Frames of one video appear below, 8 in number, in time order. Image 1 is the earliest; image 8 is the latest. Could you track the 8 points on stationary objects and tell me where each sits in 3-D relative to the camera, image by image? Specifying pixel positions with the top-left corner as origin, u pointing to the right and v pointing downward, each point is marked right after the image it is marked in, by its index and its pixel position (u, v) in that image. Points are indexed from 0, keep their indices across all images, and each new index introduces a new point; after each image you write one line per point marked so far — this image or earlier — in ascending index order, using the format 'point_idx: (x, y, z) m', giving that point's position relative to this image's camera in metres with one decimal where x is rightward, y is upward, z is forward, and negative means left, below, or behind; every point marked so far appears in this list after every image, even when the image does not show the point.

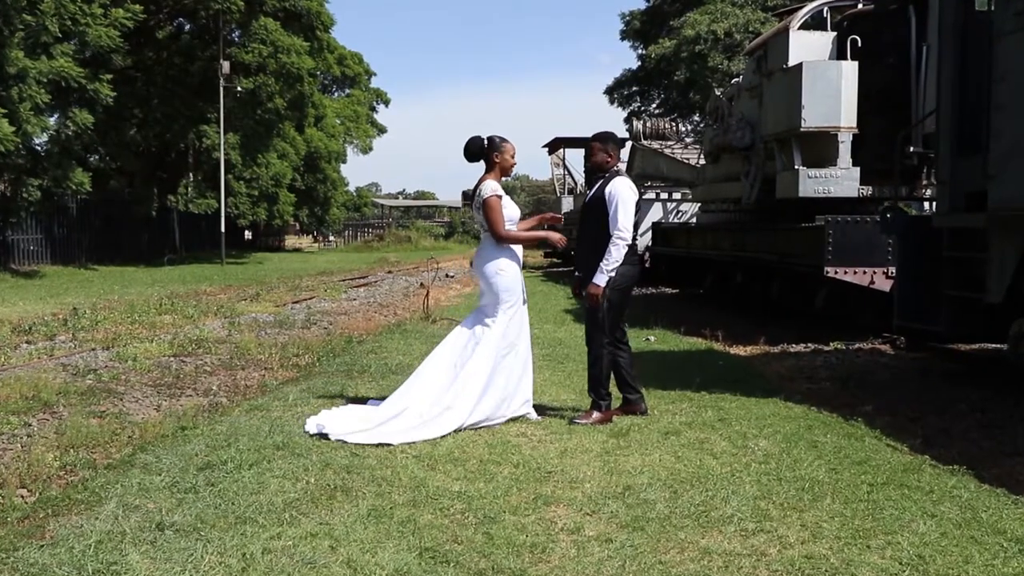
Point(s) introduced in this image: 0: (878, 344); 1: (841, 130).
0: (+3.7, -0.6, +11.1) m
1: (+3.5, +1.7, +11.5) m
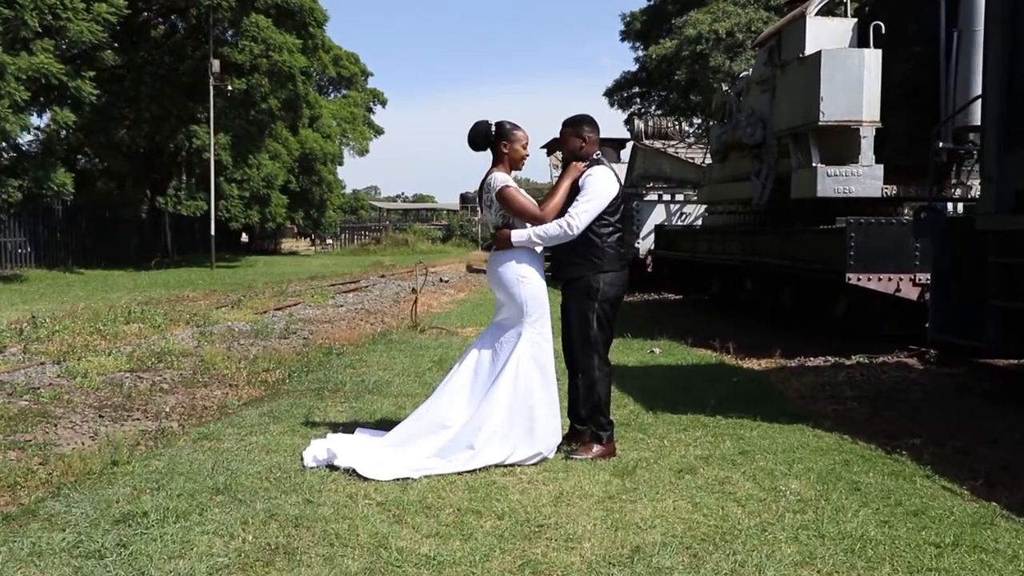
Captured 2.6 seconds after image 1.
0: (+3.7, -0.6, +10.2) m
1: (+3.4, +1.6, +10.6) m
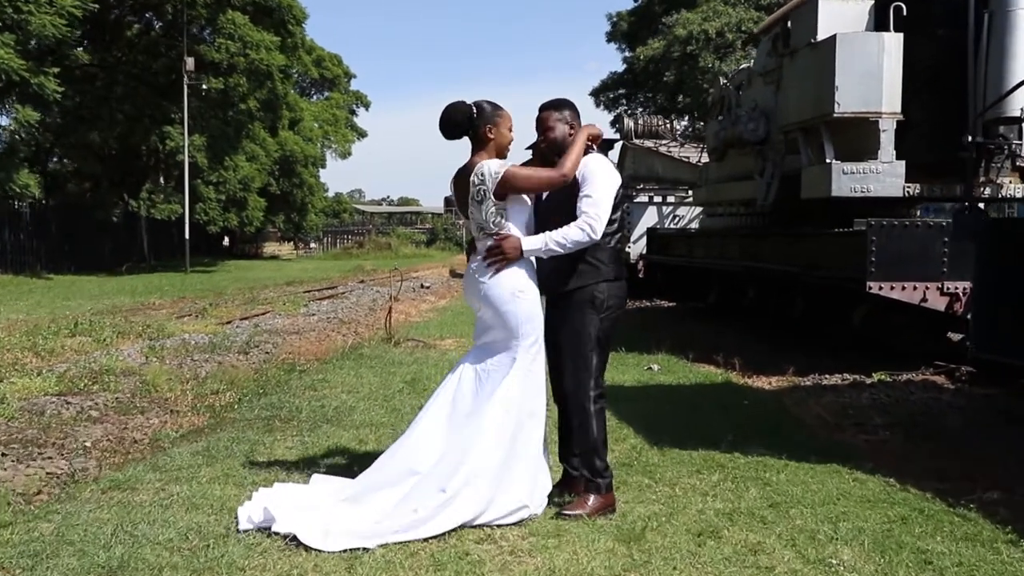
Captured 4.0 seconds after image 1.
0: (+3.5, -0.7, +9.1) m
1: (+3.2, +1.5, +9.5) m
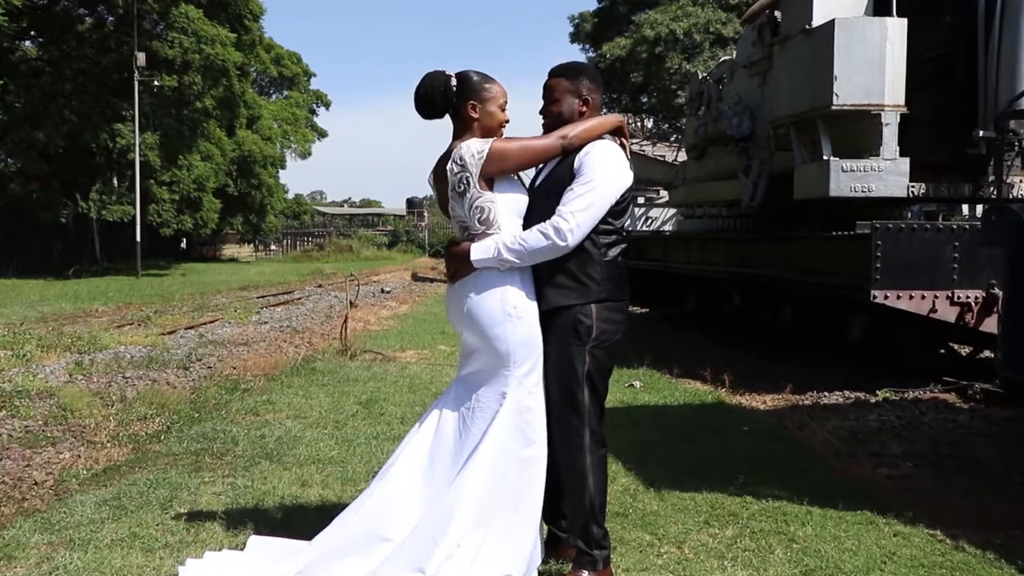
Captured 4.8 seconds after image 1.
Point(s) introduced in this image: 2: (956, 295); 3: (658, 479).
0: (+3.3, -0.8, +8.3) m
1: (+3.0, +1.4, +8.7) m
2: (+3.3, -0.1, +8.2) m
3: (+0.7, -1.0, +5.5) m
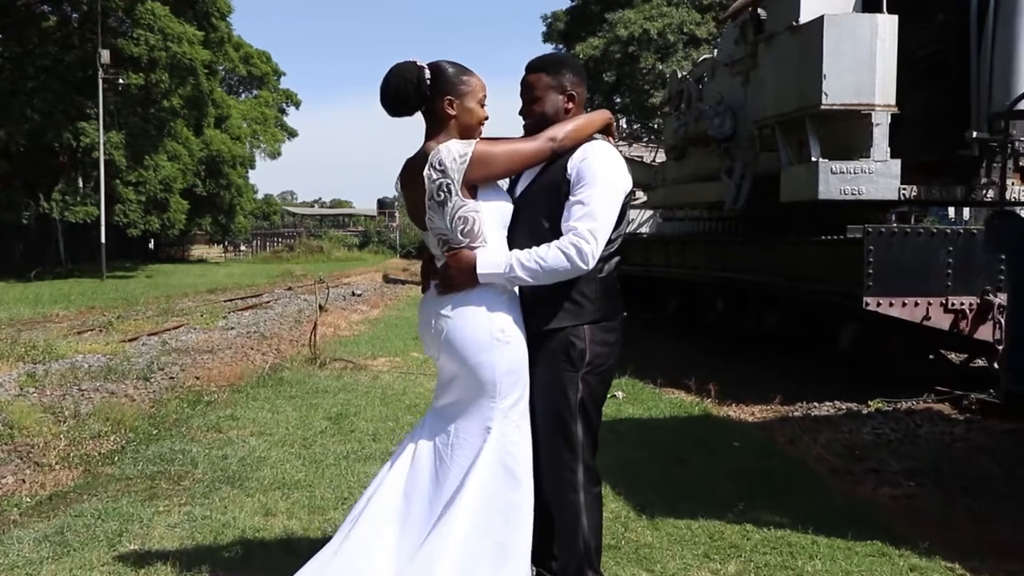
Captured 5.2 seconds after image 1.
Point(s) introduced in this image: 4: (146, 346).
0: (+3.1, -0.8, +8.0) m
1: (+2.8, +1.4, +8.4) m
2: (+3.2, -0.1, +7.9) m
3: (+0.7, -1.0, +5.1) m
4: (-4.2, -0.7, +12.5) m
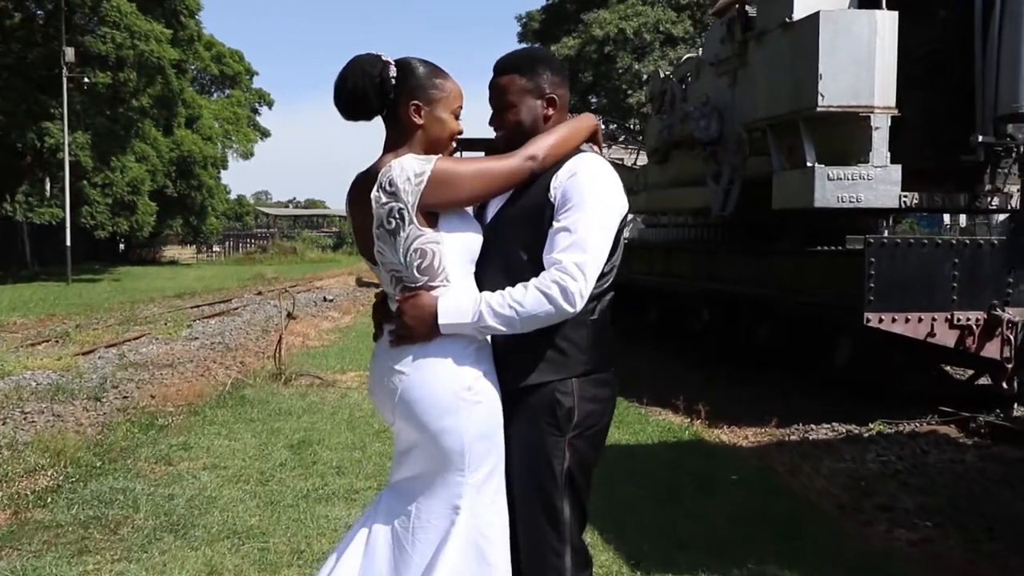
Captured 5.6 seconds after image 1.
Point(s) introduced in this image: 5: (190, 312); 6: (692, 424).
0: (+2.9, -0.9, +7.5) m
1: (+2.6, +1.3, +7.9) m
2: (+3.0, -0.2, +7.4) m
3: (+0.6, -1.1, +4.5) m
4: (-4.5, -0.8, +11.8) m
5: (-5.8, -0.4, +19.6) m
6: (+1.3, -1.0, +7.8) m
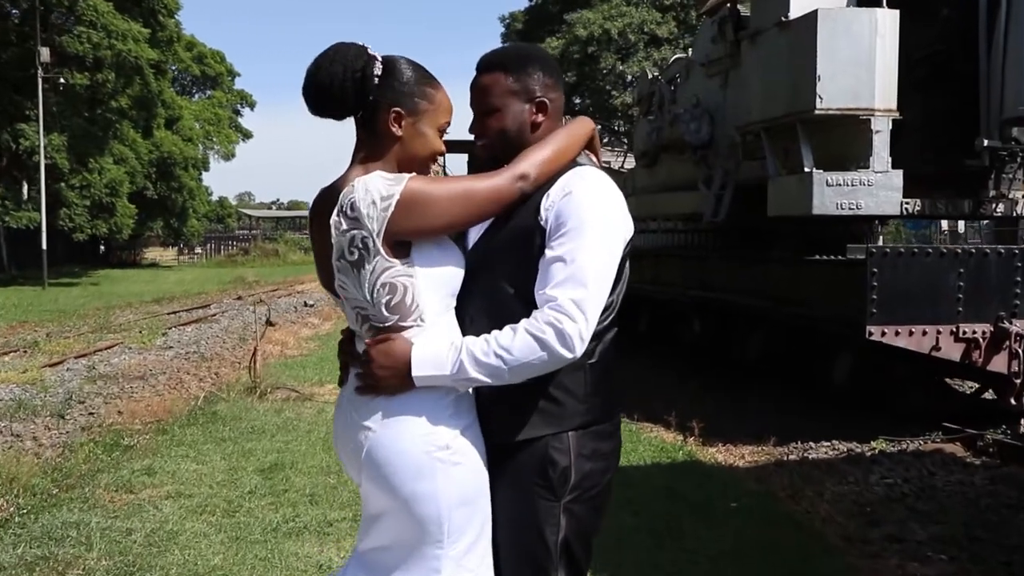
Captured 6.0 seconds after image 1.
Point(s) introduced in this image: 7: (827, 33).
0: (+2.9, -1.0, +7.2) m
1: (+2.5, +1.2, +7.5) m
2: (+2.9, -0.3, +7.1) m
3: (+0.5, -1.2, +4.2) m
4: (-4.6, -0.9, +11.4) m
5: (-6.1, -0.5, +19.1) m
6: (+1.2, -1.1, +7.5) m
7: (+2.2, +1.8, +7.6) m
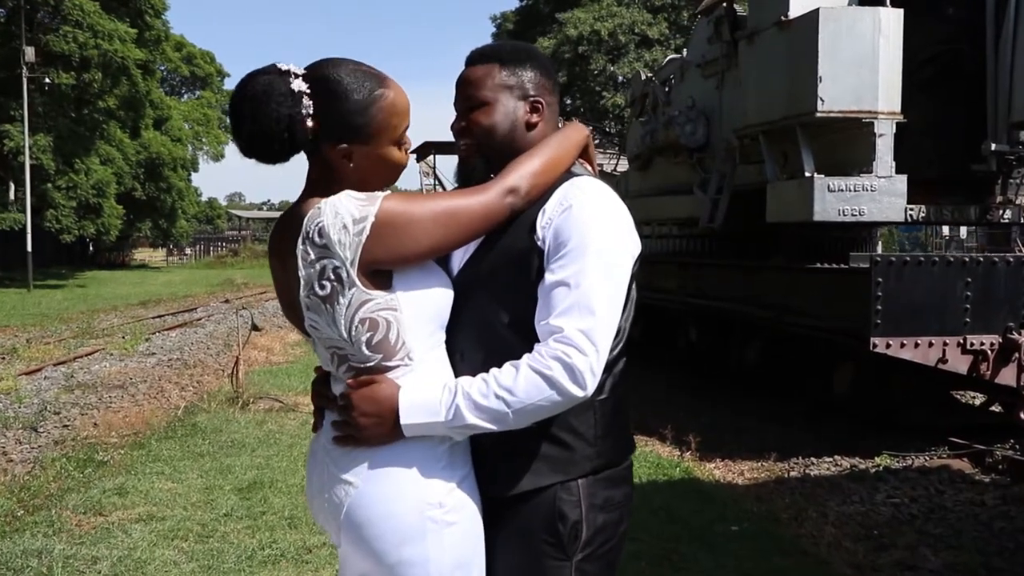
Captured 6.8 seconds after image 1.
0: (+2.8, -1.1, +6.9) m
1: (+2.5, +1.1, +7.3) m
2: (+2.9, -0.3, +6.8) m
3: (+0.5, -1.3, +3.9) m
4: (-4.7, -0.9, +11.1) m
5: (-6.2, -0.6, +18.8) m
6: (+1.1, -1.1, +7.2) m
7: (+2.1, +1.7, +7.3) m
